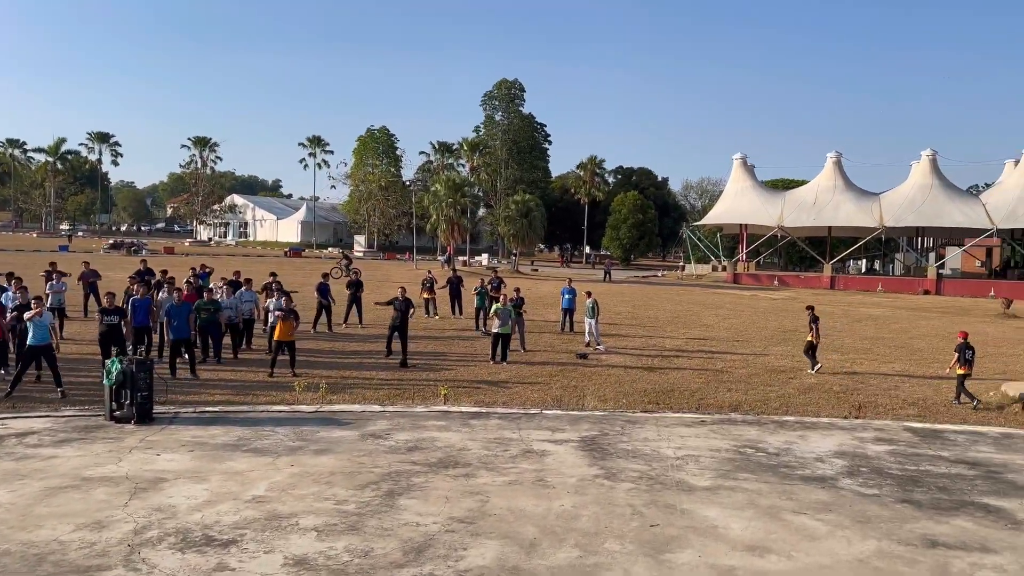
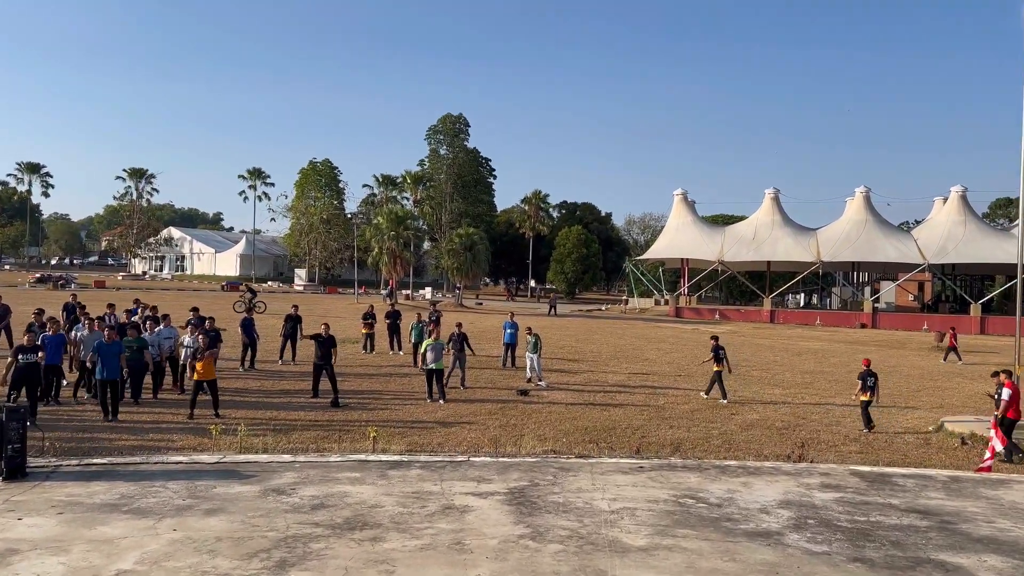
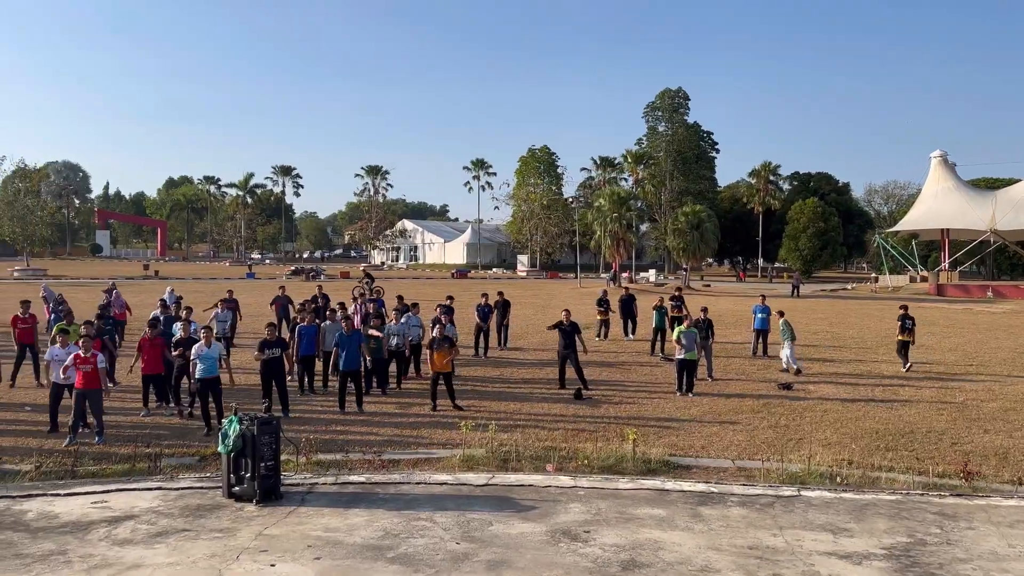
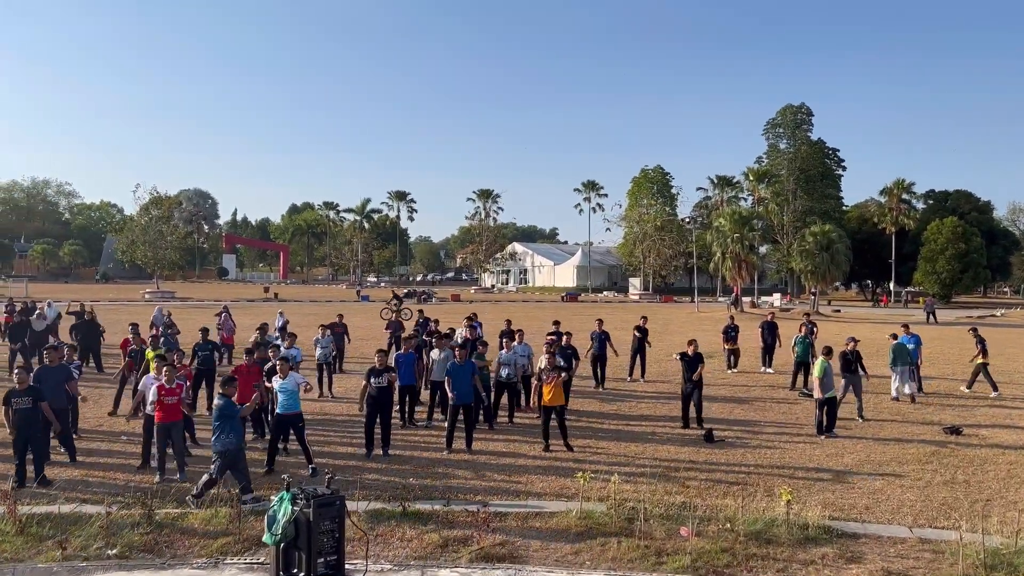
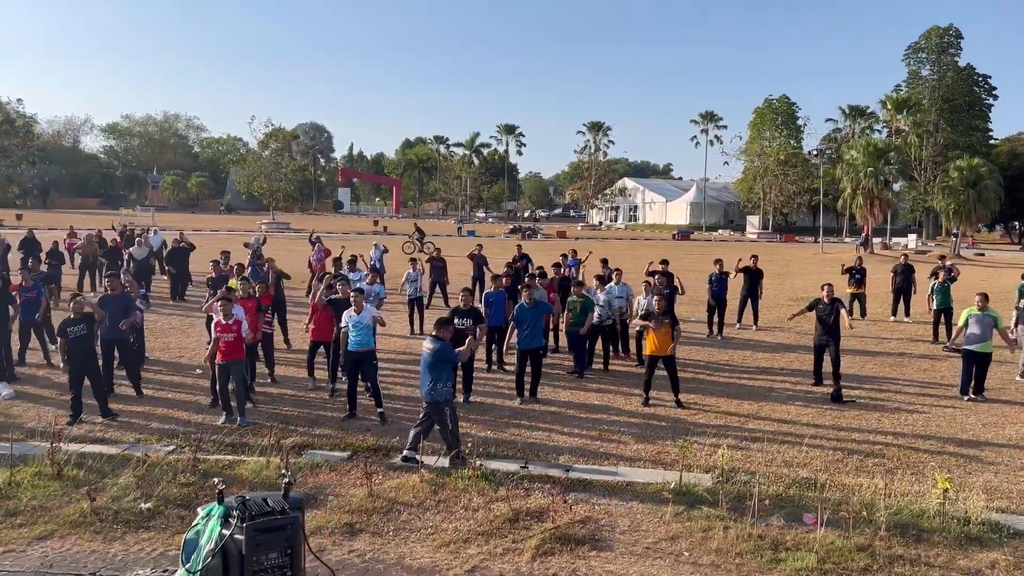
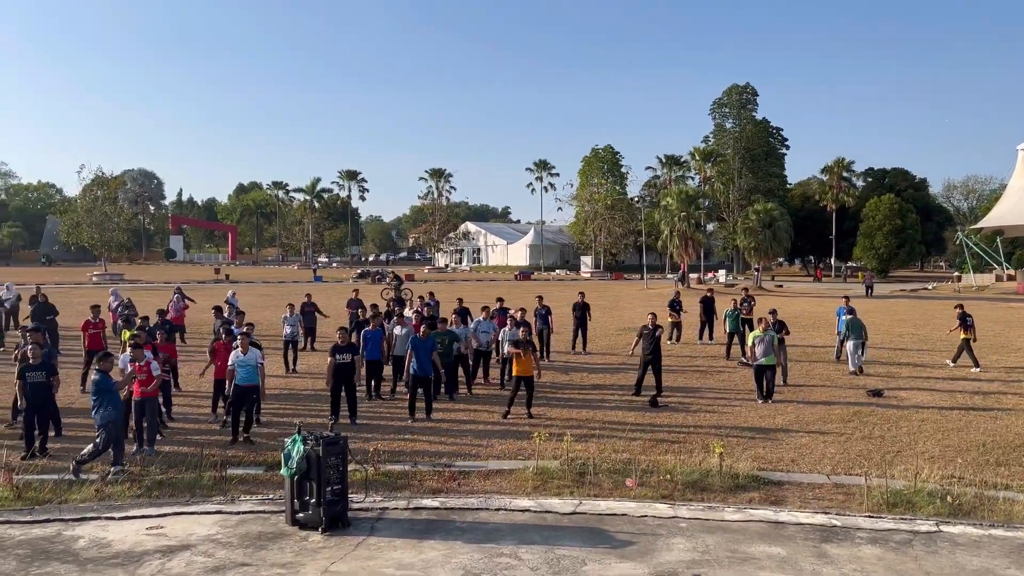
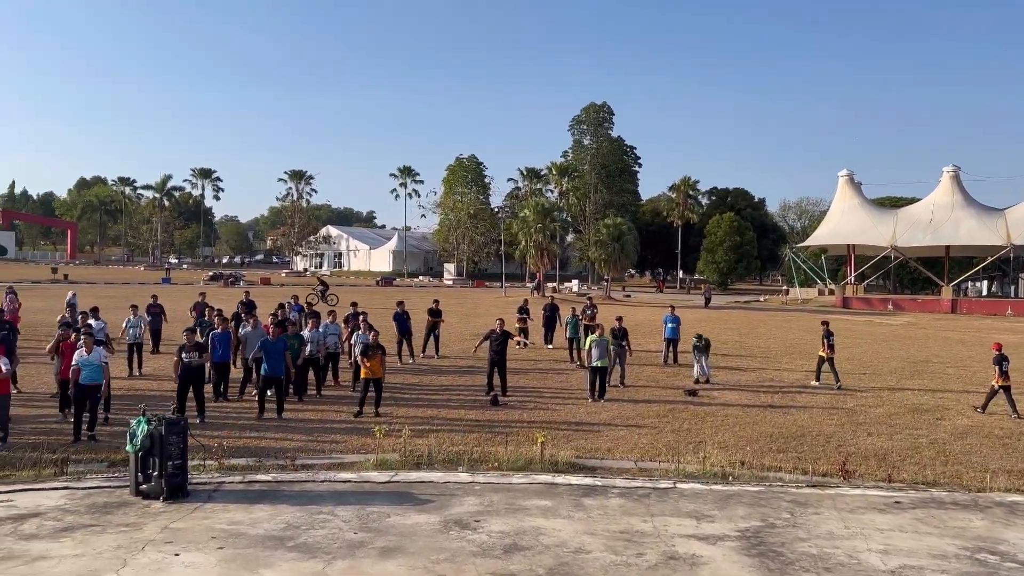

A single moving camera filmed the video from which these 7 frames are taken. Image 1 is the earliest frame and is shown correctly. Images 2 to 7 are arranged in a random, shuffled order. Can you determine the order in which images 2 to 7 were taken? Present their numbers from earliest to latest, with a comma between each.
2, 7, 3, 6, 4, 5
